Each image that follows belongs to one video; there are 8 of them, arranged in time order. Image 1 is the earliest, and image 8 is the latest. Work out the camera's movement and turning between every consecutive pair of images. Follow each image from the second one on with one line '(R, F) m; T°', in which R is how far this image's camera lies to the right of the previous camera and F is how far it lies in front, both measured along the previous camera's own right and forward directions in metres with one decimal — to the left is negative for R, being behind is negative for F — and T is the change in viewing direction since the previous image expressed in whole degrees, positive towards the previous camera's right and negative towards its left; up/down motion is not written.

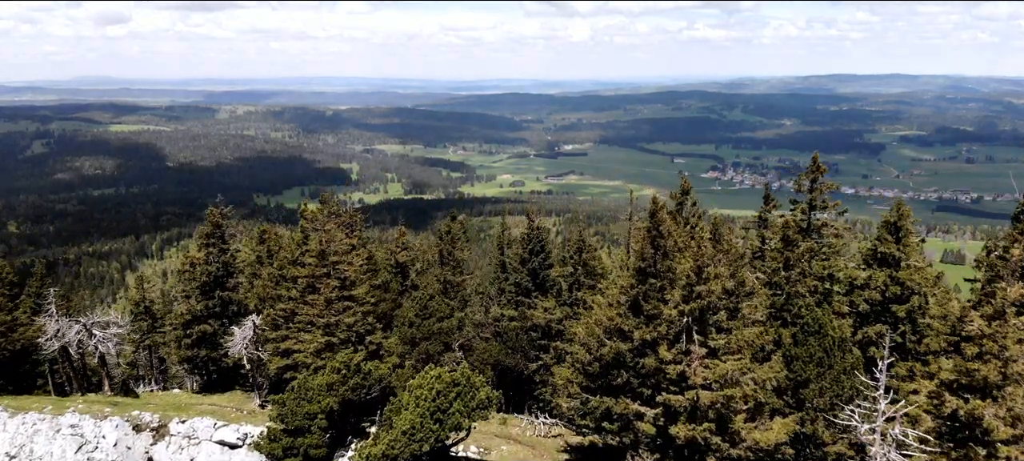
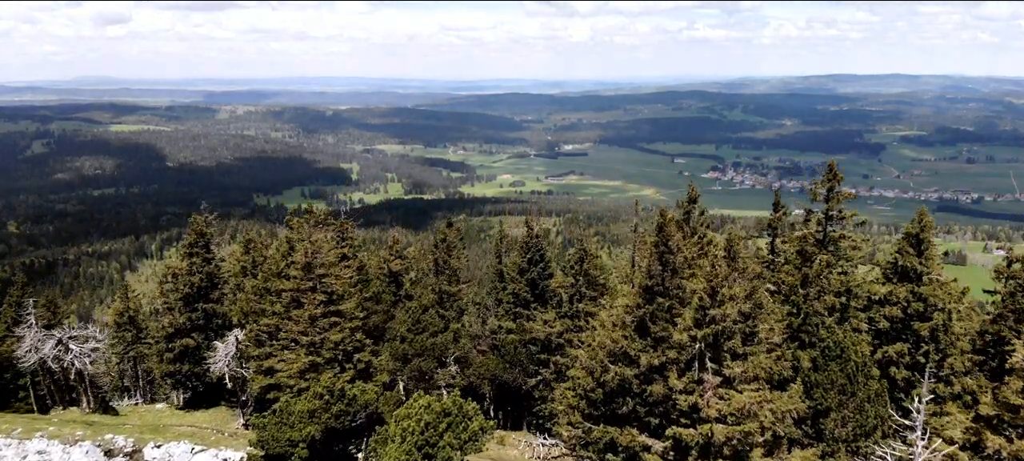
(+0.1, +0.8) m; 0°
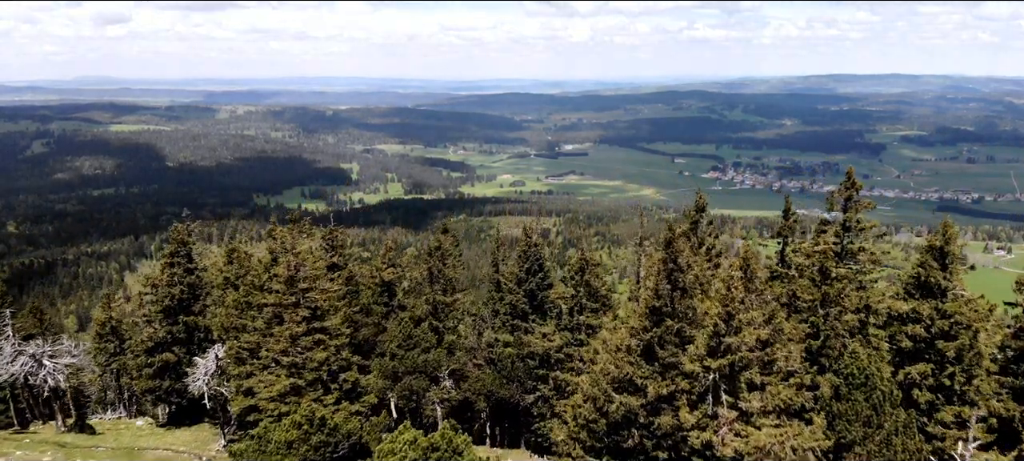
(+0.1, +0.8) m; 0°
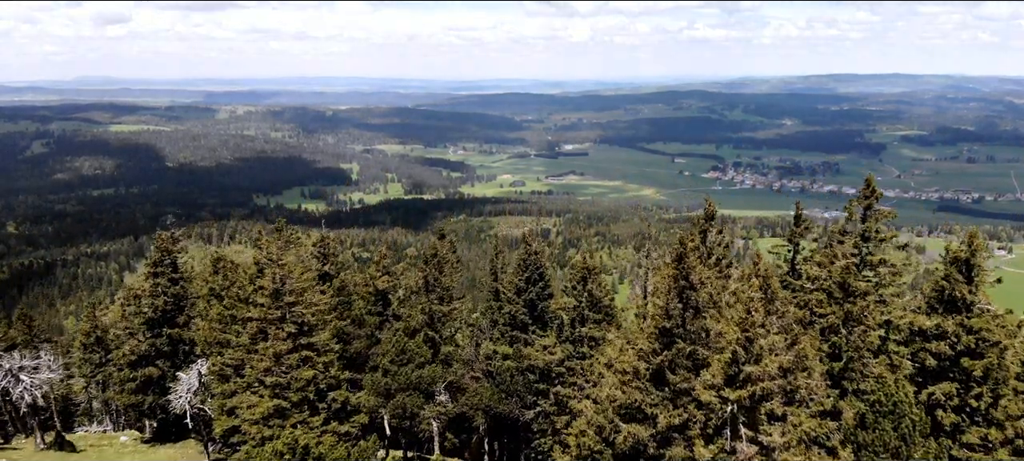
(0.0, +0.7) m; 0°
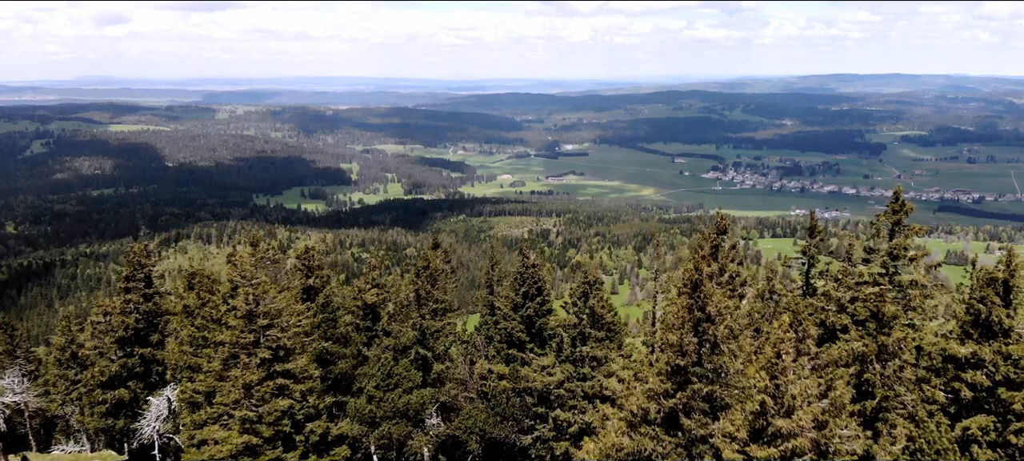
(+0.1, +0.9) m; 0°
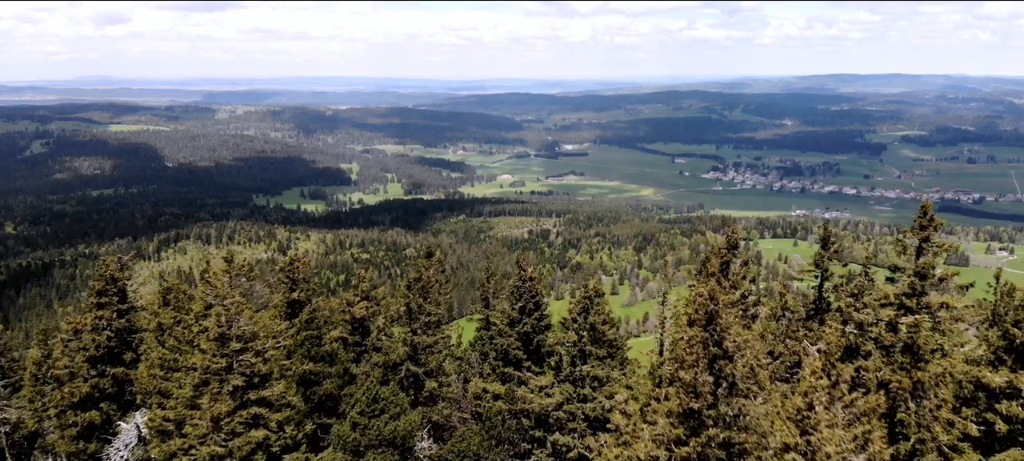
(+0.1, +0.8) m; 0°
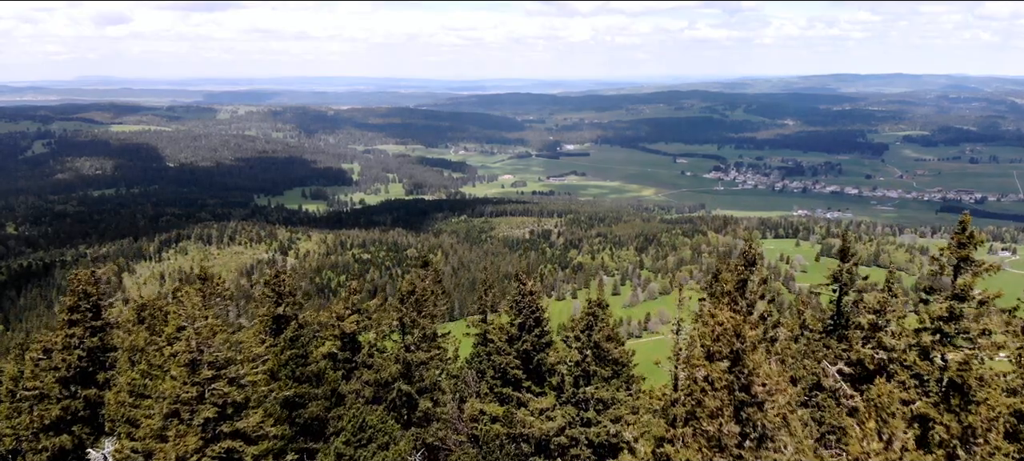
(0.0, +0.9) m; 0°
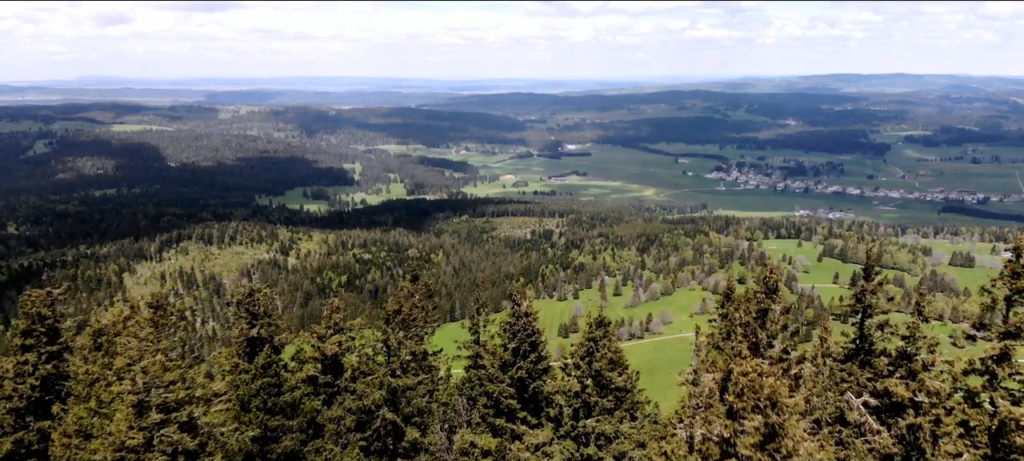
(-0.2, +1.2) m; 0°
